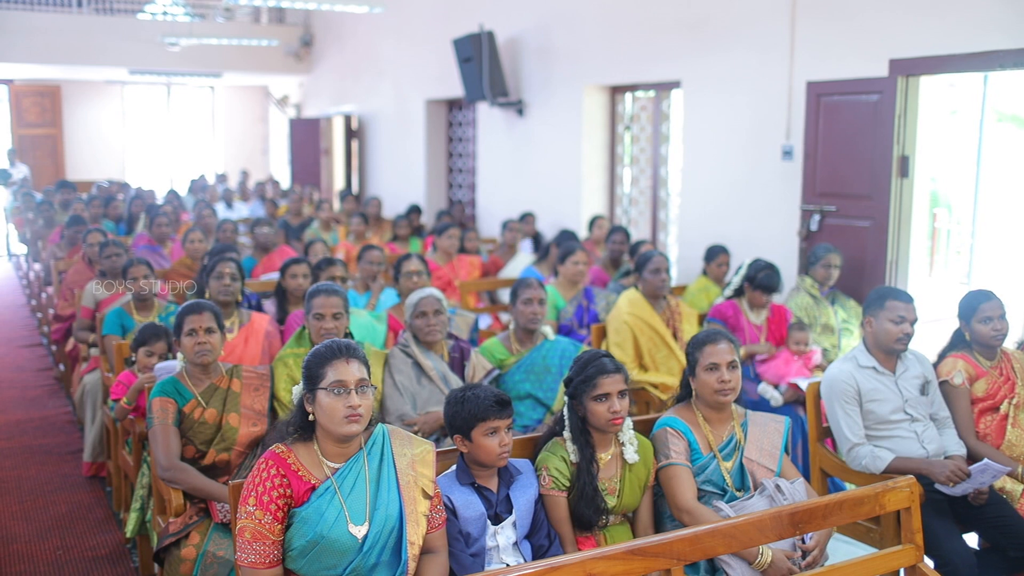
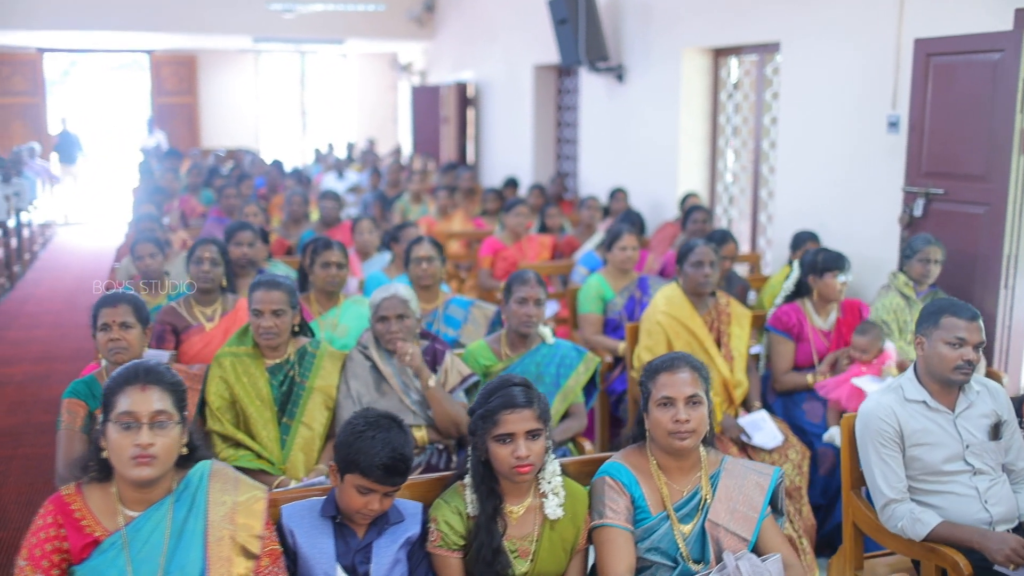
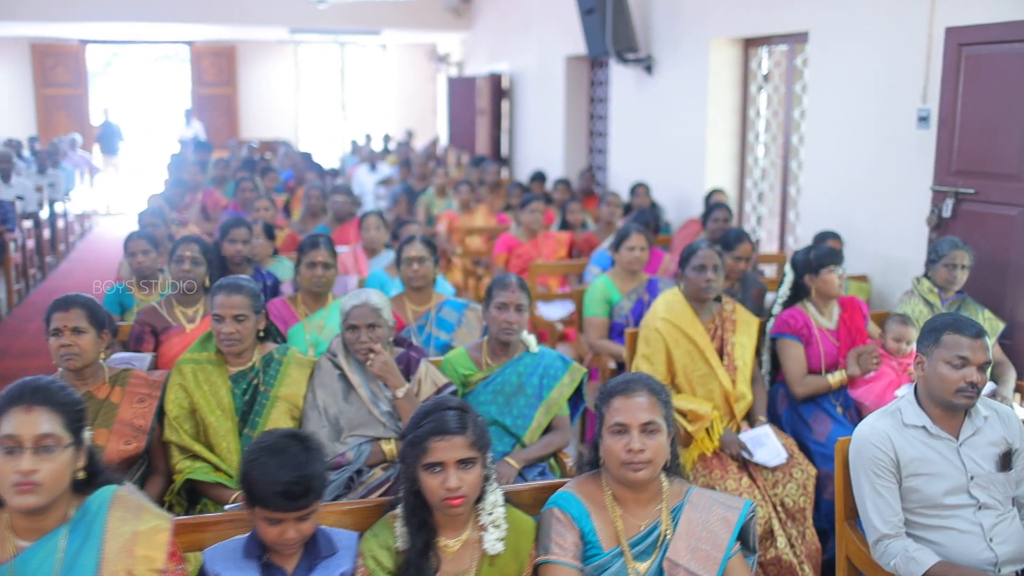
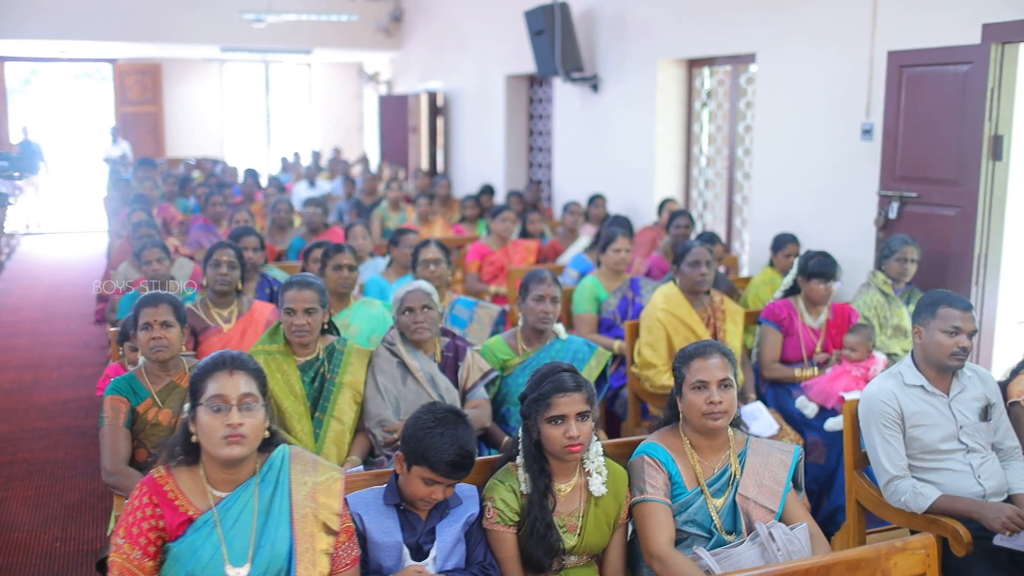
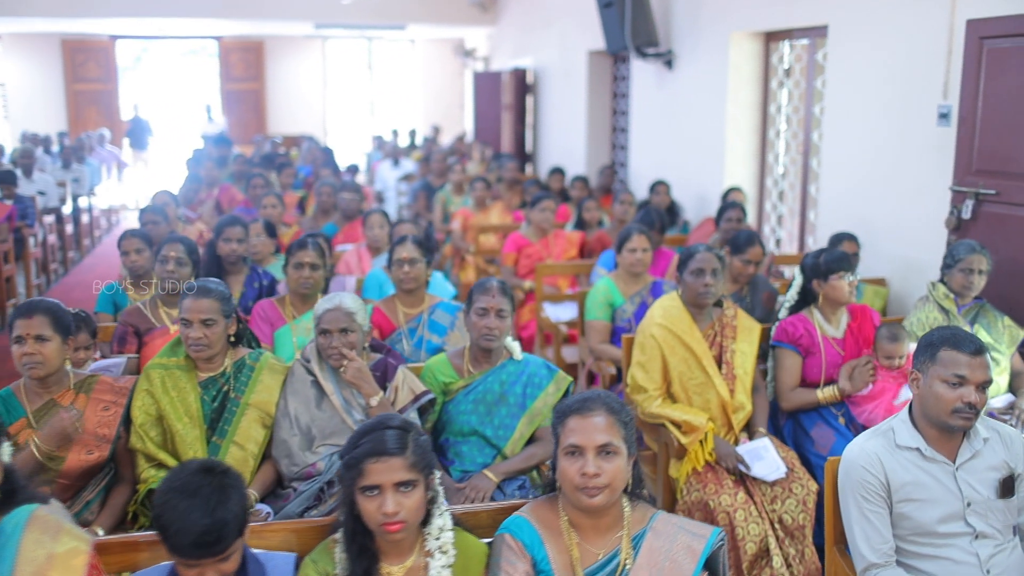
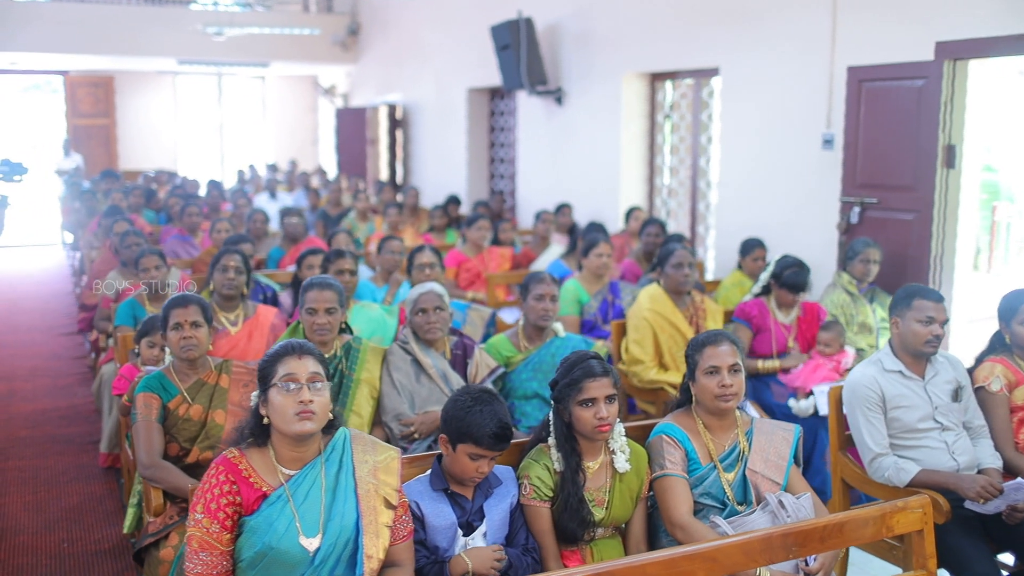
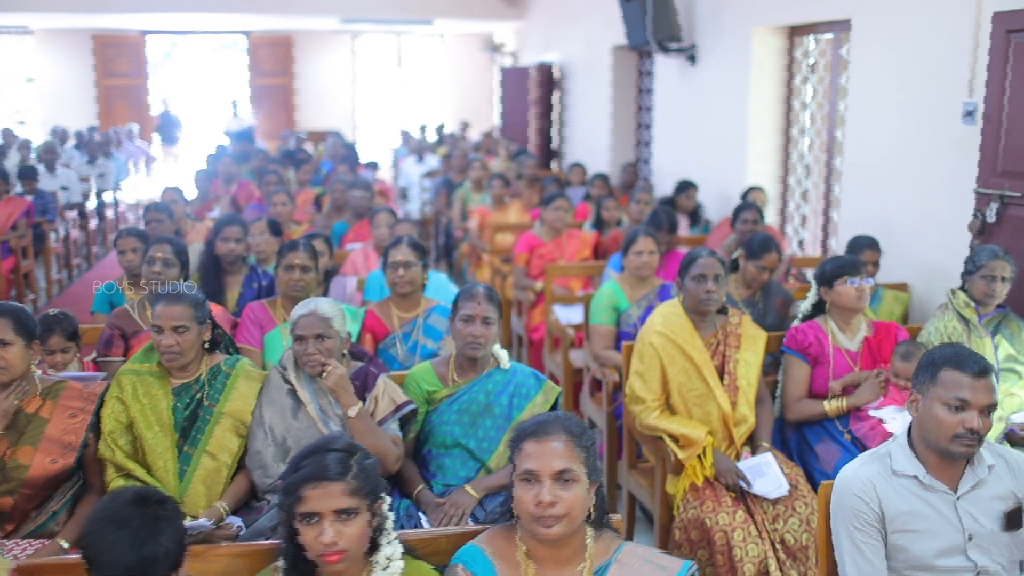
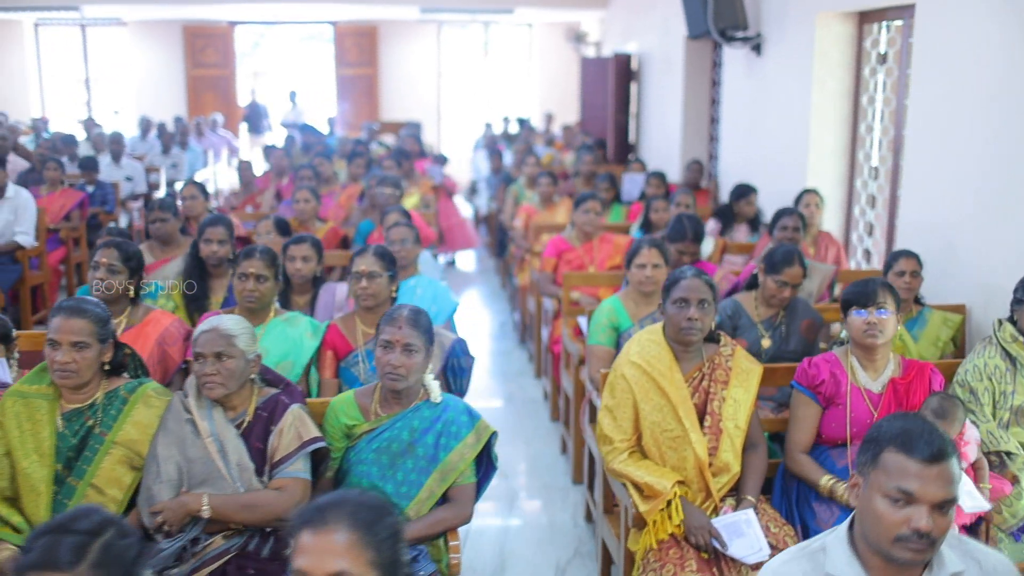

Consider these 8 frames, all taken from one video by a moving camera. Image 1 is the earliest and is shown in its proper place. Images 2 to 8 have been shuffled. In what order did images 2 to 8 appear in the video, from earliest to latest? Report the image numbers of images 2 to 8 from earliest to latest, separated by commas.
6, 4, 2, 3, 5, 7, 8
